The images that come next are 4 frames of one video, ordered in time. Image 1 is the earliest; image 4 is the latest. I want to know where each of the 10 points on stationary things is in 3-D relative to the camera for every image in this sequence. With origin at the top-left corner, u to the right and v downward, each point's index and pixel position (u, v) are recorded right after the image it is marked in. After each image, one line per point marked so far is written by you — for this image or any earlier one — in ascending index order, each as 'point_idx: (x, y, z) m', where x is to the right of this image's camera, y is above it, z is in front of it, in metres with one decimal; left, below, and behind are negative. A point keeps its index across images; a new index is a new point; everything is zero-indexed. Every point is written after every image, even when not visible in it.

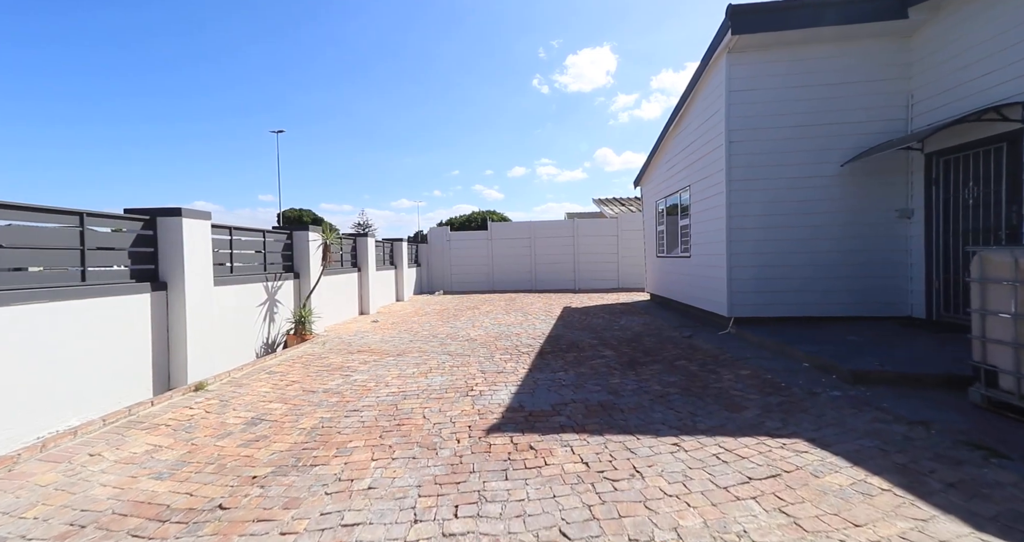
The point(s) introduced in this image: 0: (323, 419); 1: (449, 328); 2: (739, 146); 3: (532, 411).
0: (-1.6, -1.3, +3.8) m
1: (-1.2, -1.1, +8.3) m
2: (+3.5, +1.9, +6.8) m
3: (+0.2, -1.2, +3.7) m
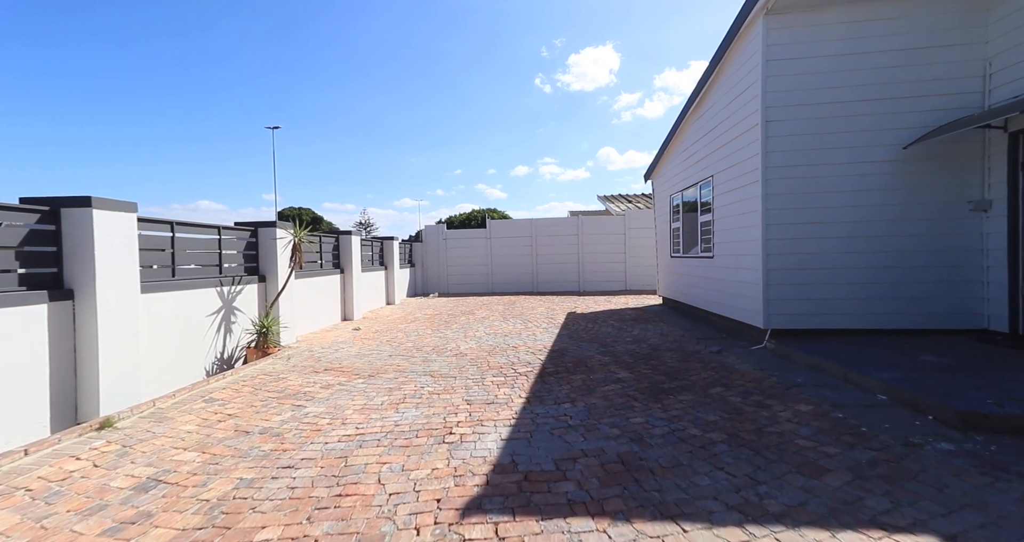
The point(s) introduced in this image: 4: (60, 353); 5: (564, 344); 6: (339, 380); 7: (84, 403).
0: (-1.7, -1.3, +2.7) m
1: (-1.2, -1.1, +7.2) m
2: (+3.4, +1.9, +5.7) m
3: (+0.1, -1.2, +2.7) m
4: (-4.0, -0.7, +3.9) m
5: (+0.8, -1.1, +6.4) m
6: (-1.9, -1.2, +4.9) m
7: (-3.9, -1.2, +4.0) m
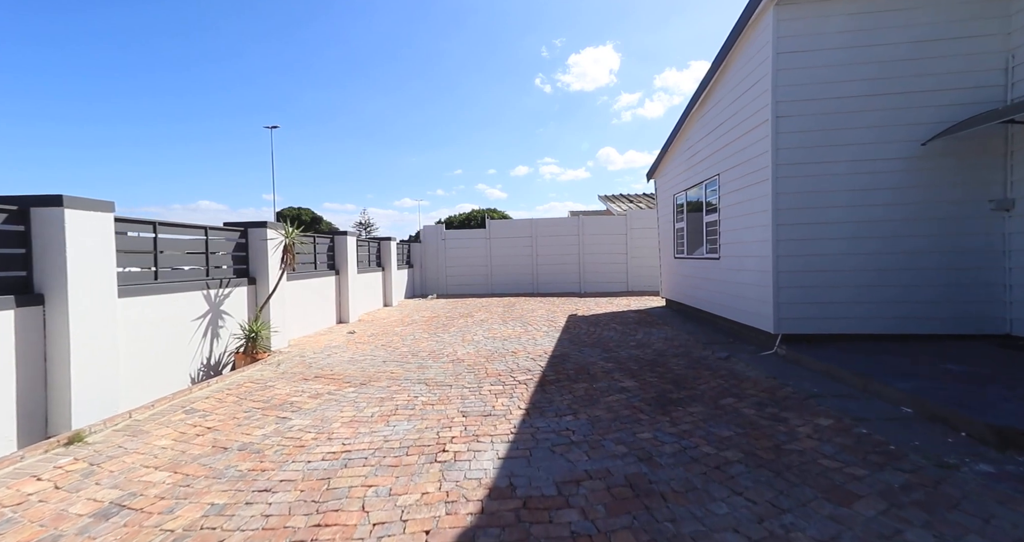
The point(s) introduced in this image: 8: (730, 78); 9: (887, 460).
0: (-1.7, -1.3, +2.5) m
1: (-1.2, -1.1, +7.0) m
2: (+3.4, +1.9, +5.5) m
3: (+0.1, -1.3, +2.4) m
4: (-4.0, -0.8, +3.7) m
5: (+0.7, -1.1, +6.1) m
6: (-1.9, -1.3, +4.7) m
7: (-3.9, -1.2, +3.8) m
8: (+3.3, +2.9, +6.7) m
9: (+2.3, -1.2, +2.7) m
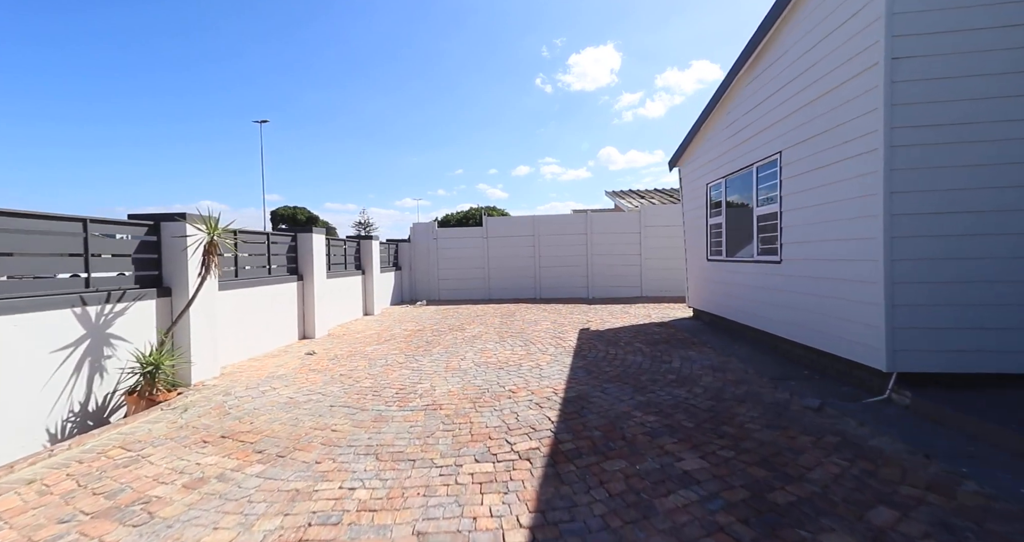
0: (-1.7, -1.4, +0.8) m
1: (-1.3, -1.2, +5.3) m
2: (+3.4, +1.8, +3.8) m
3: (0.0, -1.4, +0.8) m
4: (-4.1, -0.8, +2.0) m
5: (+0.7, -1.2, +4.5) m
6: (-2.0, -1.3, +3.0) m
7: (-4.0, -1.3, +2.1) m
8: (+3.3, +2.9, +5.1) m
9: (+2.3, -1.3, +1.1) m
